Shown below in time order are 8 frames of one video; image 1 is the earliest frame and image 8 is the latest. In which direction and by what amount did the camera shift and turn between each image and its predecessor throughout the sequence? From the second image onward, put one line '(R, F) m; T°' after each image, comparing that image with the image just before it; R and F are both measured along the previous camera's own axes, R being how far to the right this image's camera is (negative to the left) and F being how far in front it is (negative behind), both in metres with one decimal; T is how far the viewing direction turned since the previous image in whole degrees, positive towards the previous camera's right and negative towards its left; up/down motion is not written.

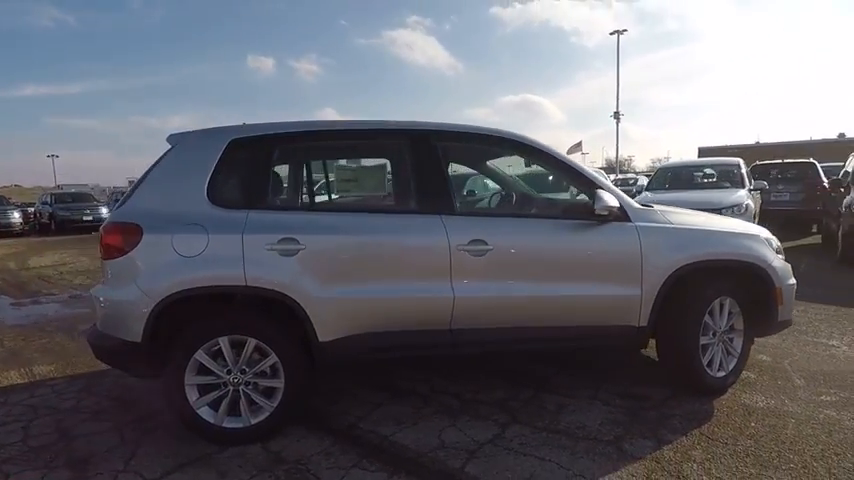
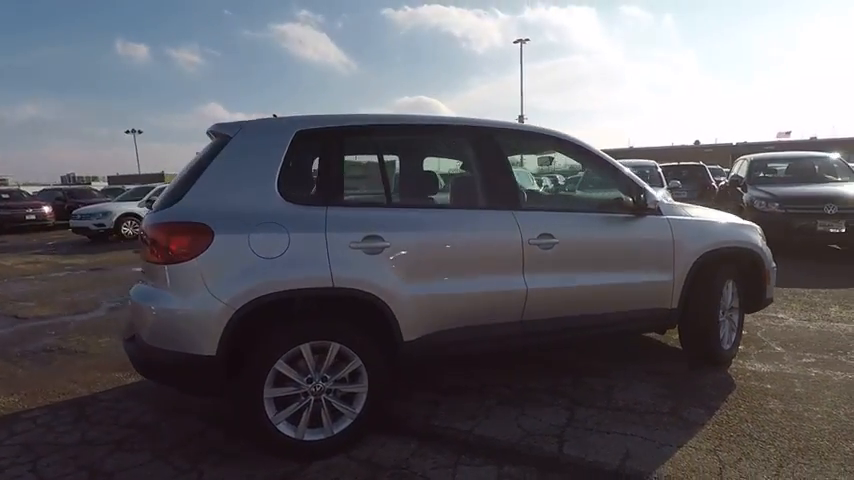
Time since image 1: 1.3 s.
(-1.3, +0.1) m; +12°
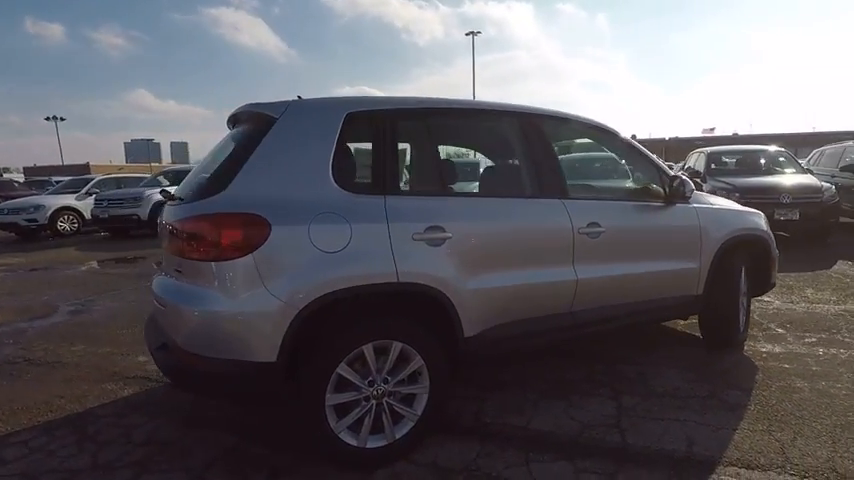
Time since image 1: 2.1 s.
(-0.7, +0.2) m; +7°
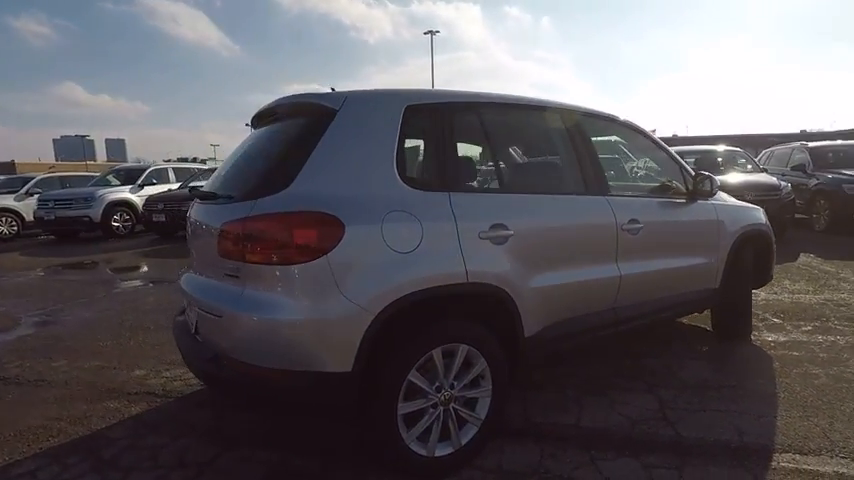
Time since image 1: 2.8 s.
(-0.7, +0.1) m; +6°
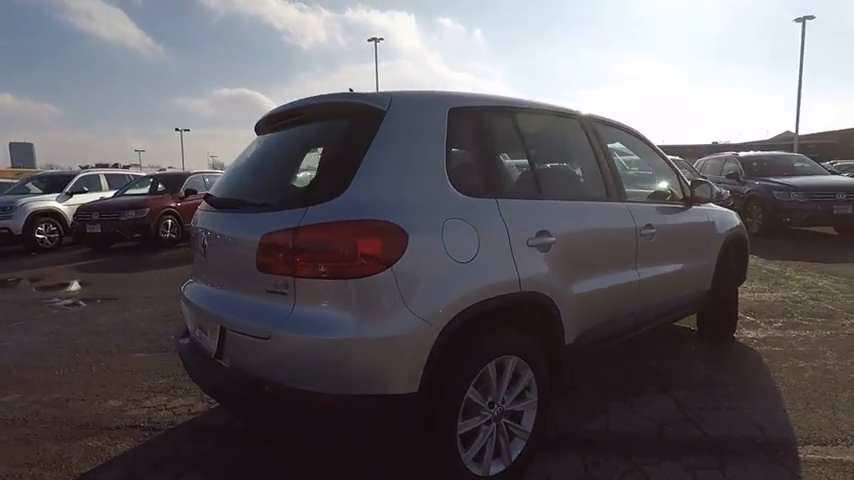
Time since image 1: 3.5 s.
(-0.6, +0.2) m; +7°
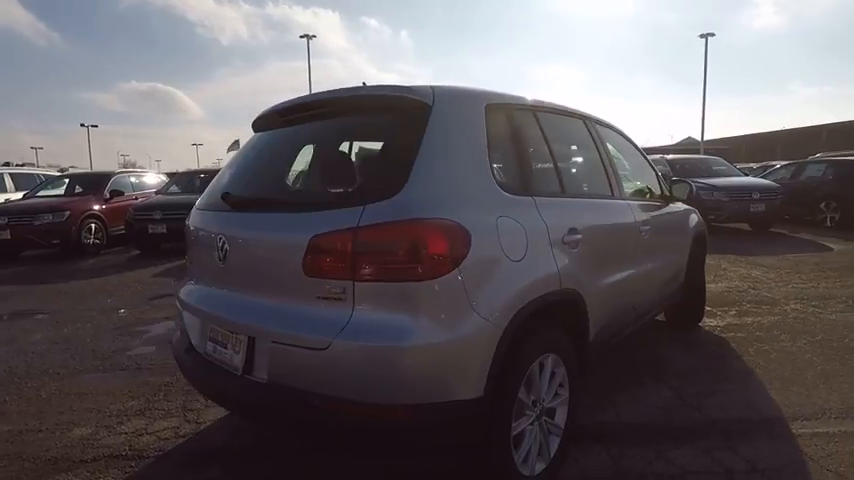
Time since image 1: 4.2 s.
(-0.6, +0.1) m; +8°
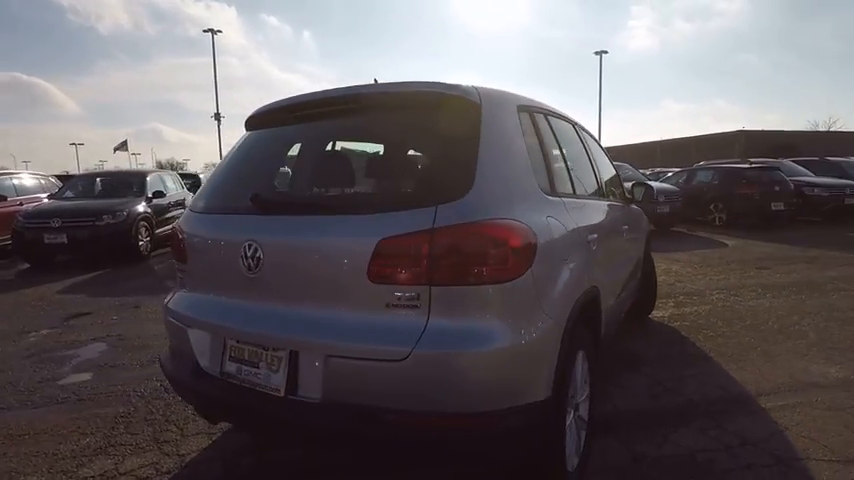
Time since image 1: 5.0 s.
(-0.7, +0.1) m; +11°
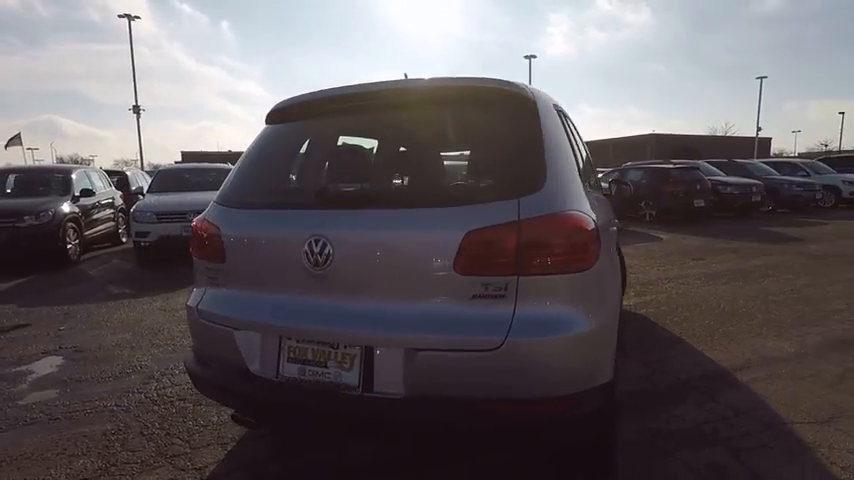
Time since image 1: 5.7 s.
(-0.6, 0.0) m; +8°
